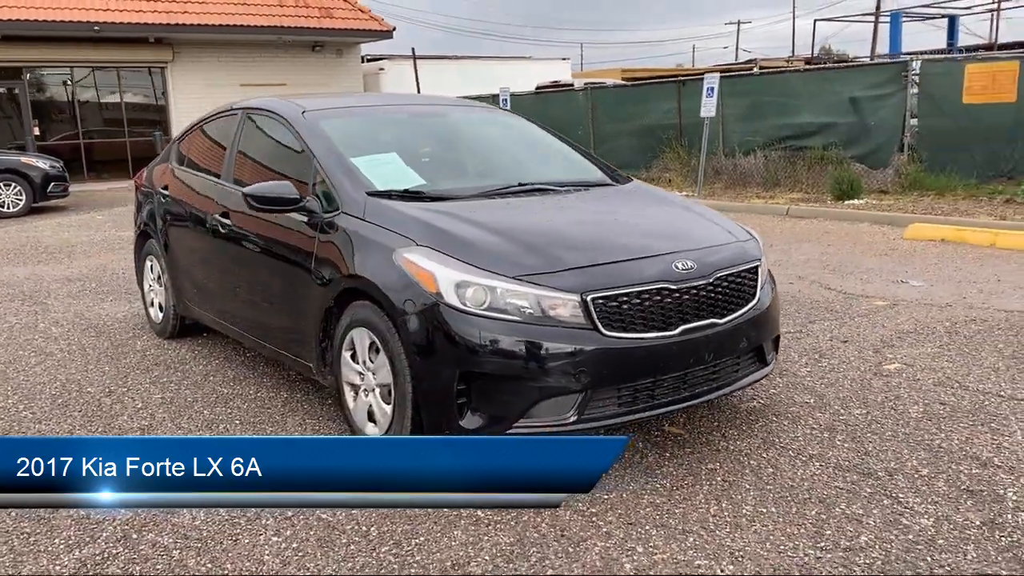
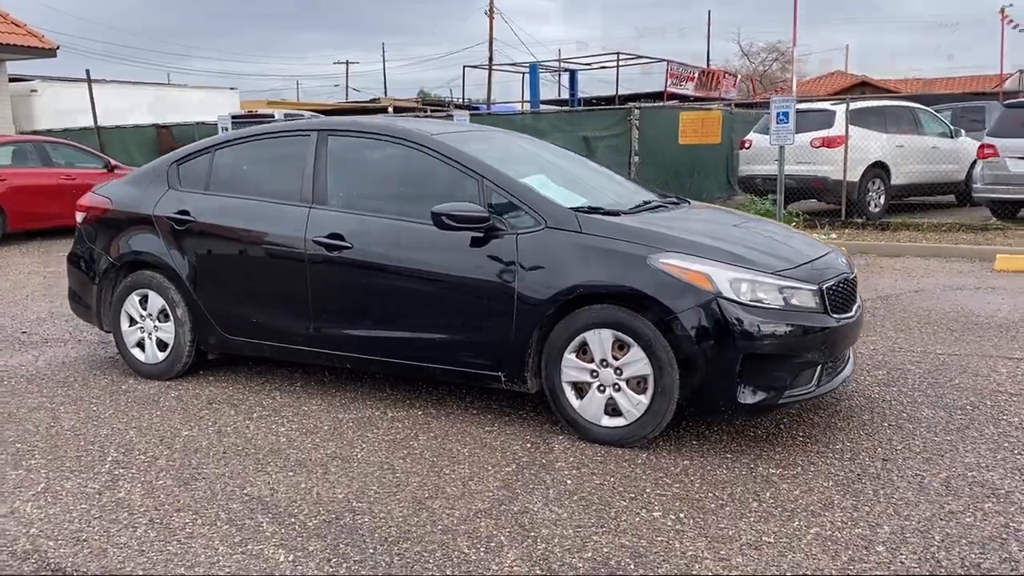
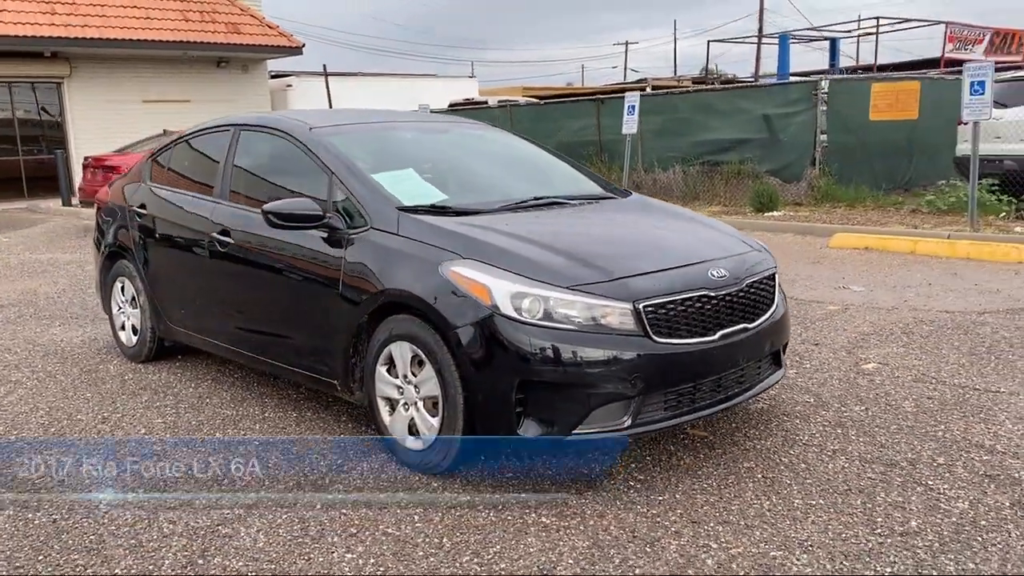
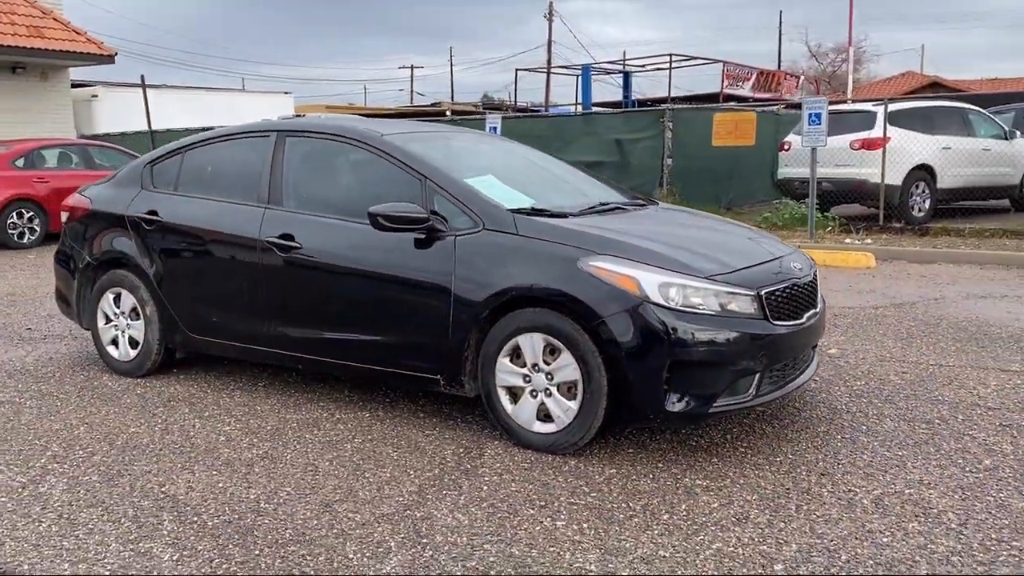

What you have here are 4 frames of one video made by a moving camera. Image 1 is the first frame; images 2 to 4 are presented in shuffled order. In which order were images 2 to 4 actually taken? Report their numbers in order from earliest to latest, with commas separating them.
3, 4, 2
